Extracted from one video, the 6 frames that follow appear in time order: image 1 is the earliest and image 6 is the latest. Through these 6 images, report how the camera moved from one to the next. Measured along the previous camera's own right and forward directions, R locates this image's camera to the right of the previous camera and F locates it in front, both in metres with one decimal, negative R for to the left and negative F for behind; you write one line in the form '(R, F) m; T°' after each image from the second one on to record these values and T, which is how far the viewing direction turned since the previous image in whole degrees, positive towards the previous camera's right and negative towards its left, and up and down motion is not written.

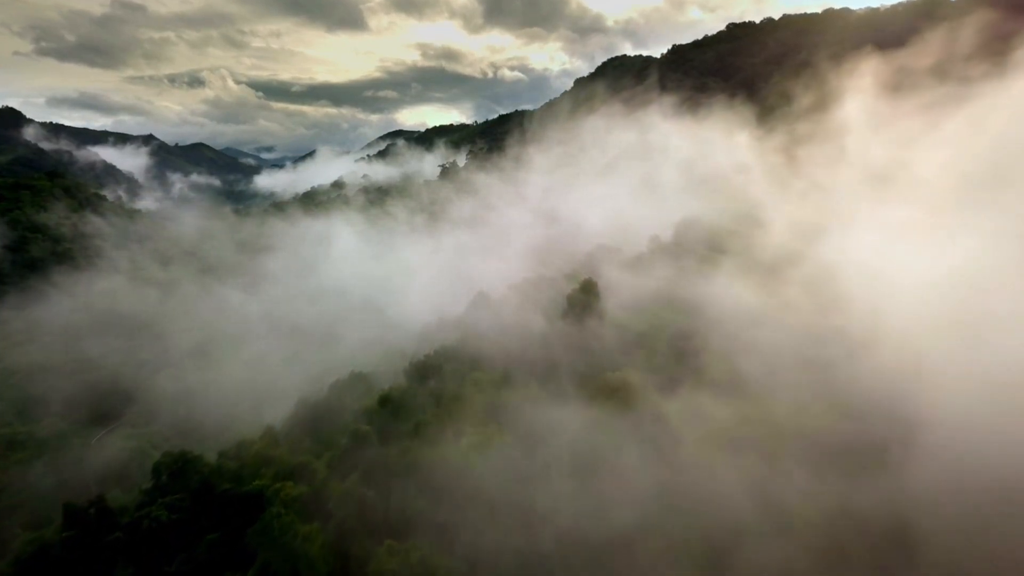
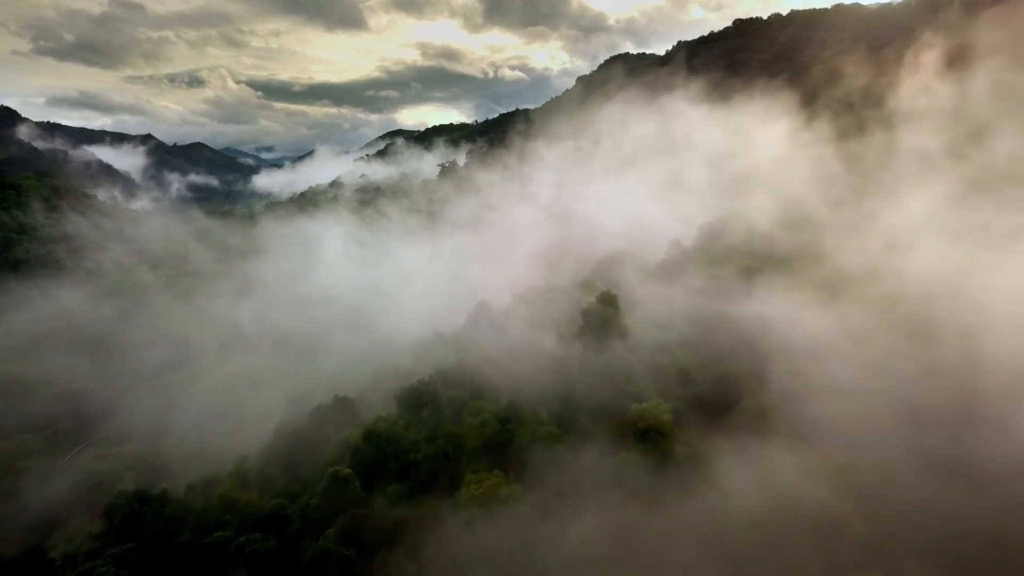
(-1.2, +15.6) m; 0°
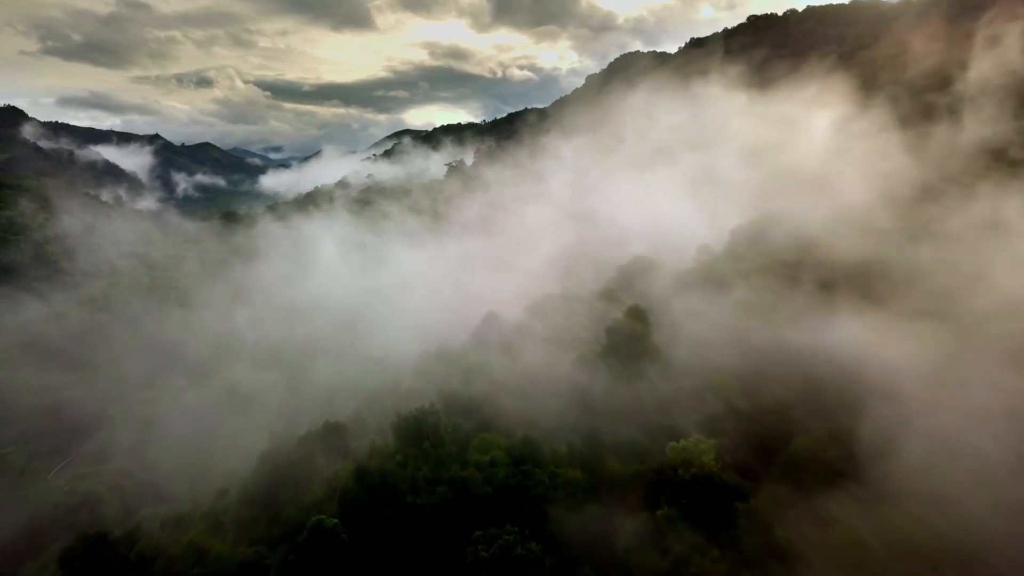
(-1.1, +13.1) m; -1°
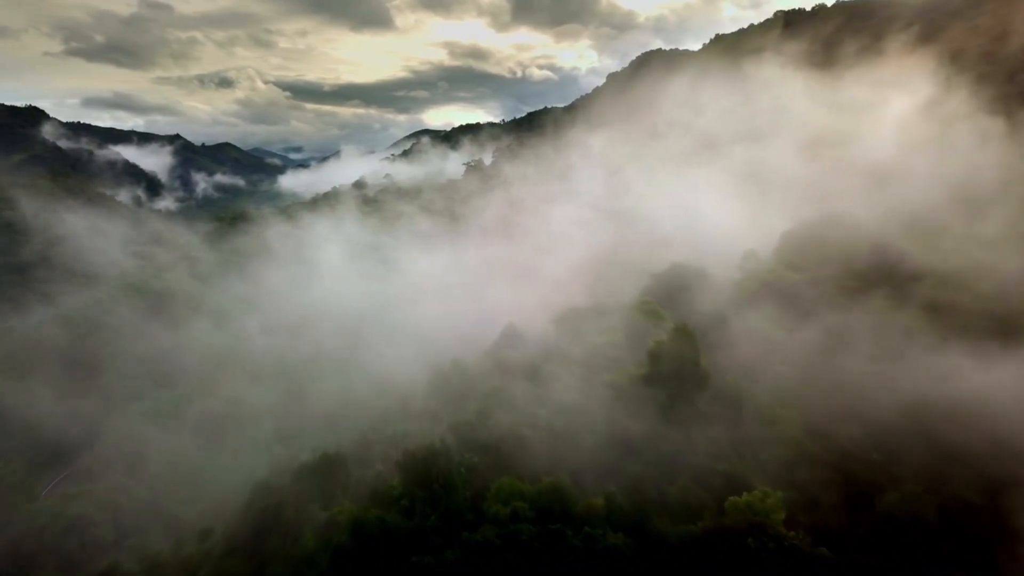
(-1.0, +13.0) m; -2°
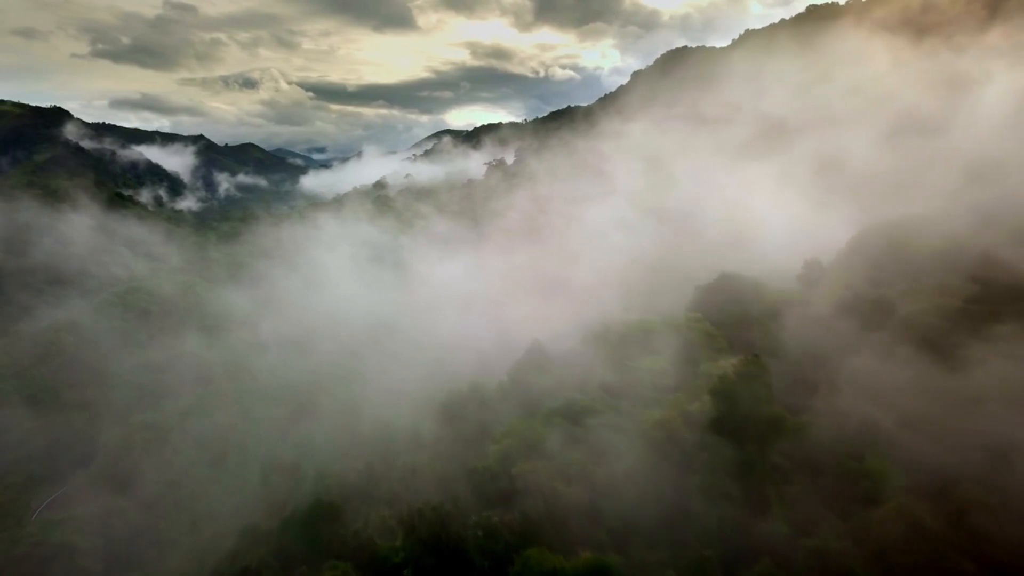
(-1.0, +14.2) m; -2°
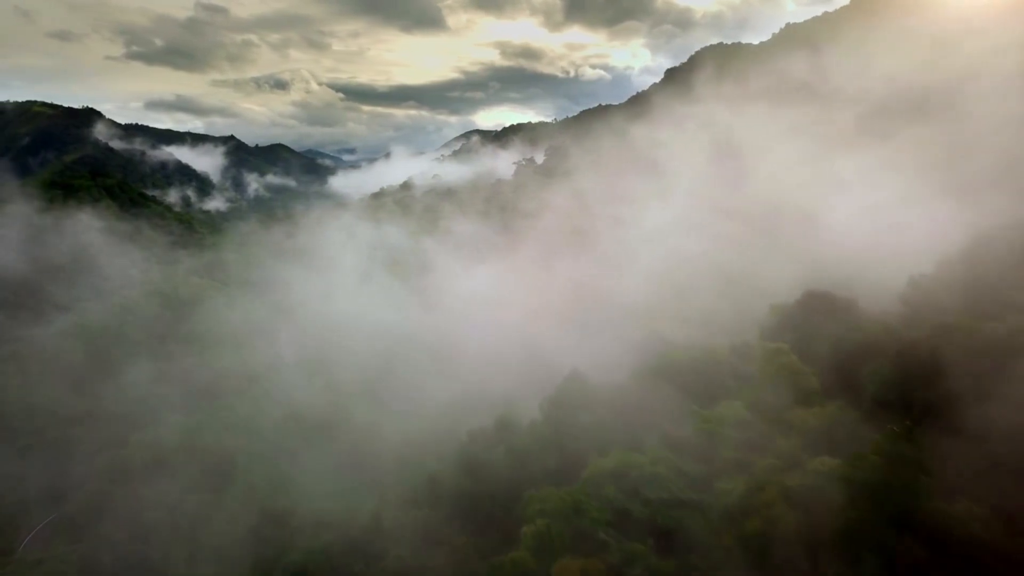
(-1.3, +17.6) m; -3°
